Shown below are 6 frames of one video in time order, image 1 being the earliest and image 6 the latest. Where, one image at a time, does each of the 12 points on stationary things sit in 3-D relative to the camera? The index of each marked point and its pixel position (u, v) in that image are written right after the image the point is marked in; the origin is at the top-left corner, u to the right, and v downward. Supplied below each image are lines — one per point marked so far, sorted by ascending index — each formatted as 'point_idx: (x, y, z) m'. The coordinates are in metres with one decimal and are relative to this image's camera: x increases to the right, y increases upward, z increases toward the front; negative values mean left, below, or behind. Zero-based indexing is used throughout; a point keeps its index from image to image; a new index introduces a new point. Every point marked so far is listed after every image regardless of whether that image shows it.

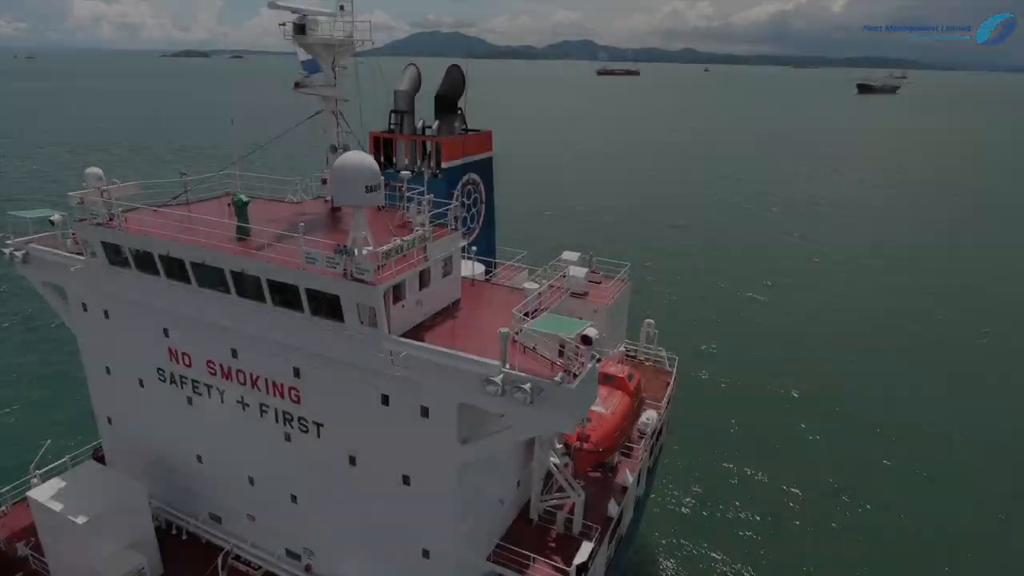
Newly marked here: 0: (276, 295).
0: (-6.0, -0.2, +17.0) m
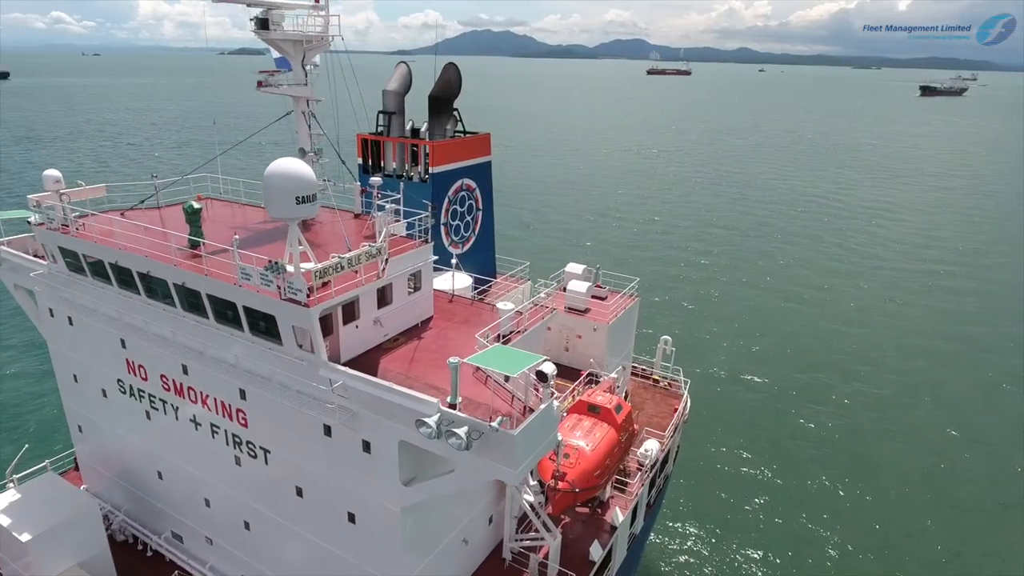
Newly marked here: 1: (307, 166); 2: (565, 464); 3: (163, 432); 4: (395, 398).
0: (-6.9, -0.6, +15.8) m
1: (-4.1, +2.4, +13.7) m
2: (+1.4, -4.7, +18.1) m
3: (-10.1, -4.1, +19.5) m
4: (-2.4, -2.2, +13.5) m
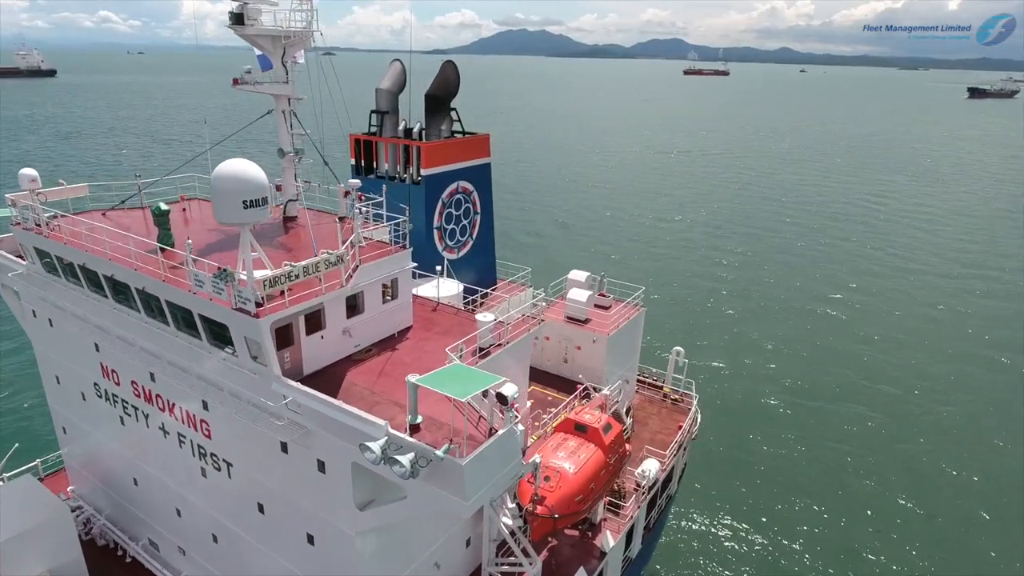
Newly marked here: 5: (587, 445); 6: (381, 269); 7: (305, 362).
0: (-7.5, -0.7, +15.1) m
1: (-4.8, +2.2, +12.9) m
2: (+0.9, -5.0, +17.0) m
3: (-10.6, -4.2, +19.0) m
4: (-3.1, -2.4, +12.6) m
5: (+2.0, -4.2, +18.1) m
6: (-3.2, +0.5, +16.6) m
7: (-4.7, -1.7, +15.2) m
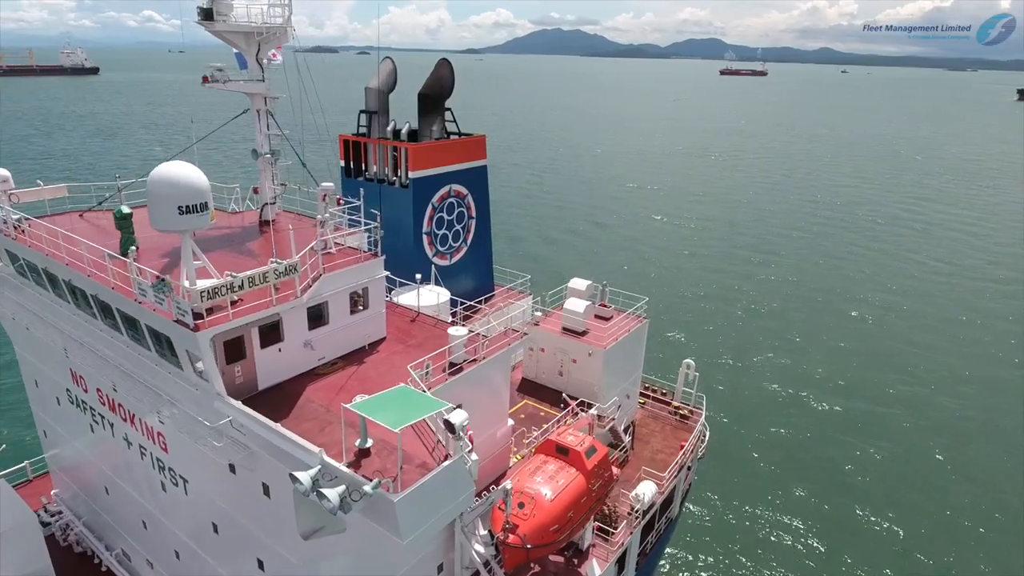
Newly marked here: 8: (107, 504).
0: (-8.1, -0.8, +14.4) m
1: (-5.5, +2.0, +12.1) m
2: (+0.2, -5.3, +15.9) m
3: (-11.1, -4.3, +18.4) m
4: (-4.0, -2.7, +11.7) m
5: (+1.4, -4.5, +16.9) m
6: (-3.8, +0.2, +15.7) m
7: (-5.4, -1.9, +14.4) m
8: (-12.0, -6.4, +19.9) m
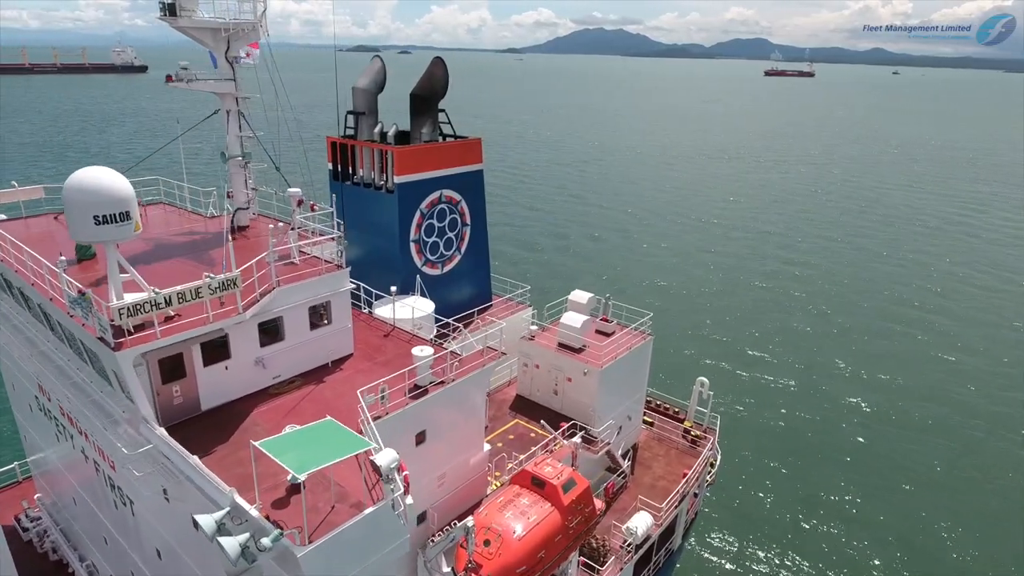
0: (-8.9, -1.0, +13.6) m
1: (-6.3, +1.7, +11.2) m
2: (-0.6, -5.7, +14.7) m
3: (-11.7, -4.4, +17.8) m
4: (-4.9, -3.0, +10.6) m
5: (+0.7, -5.0, +15.6) m
6: (-4.5, -0.1, +14.6) m
7: (-6.1, -2.2, +13.4) m
8: (-12.5, -6.5, +19.4) m
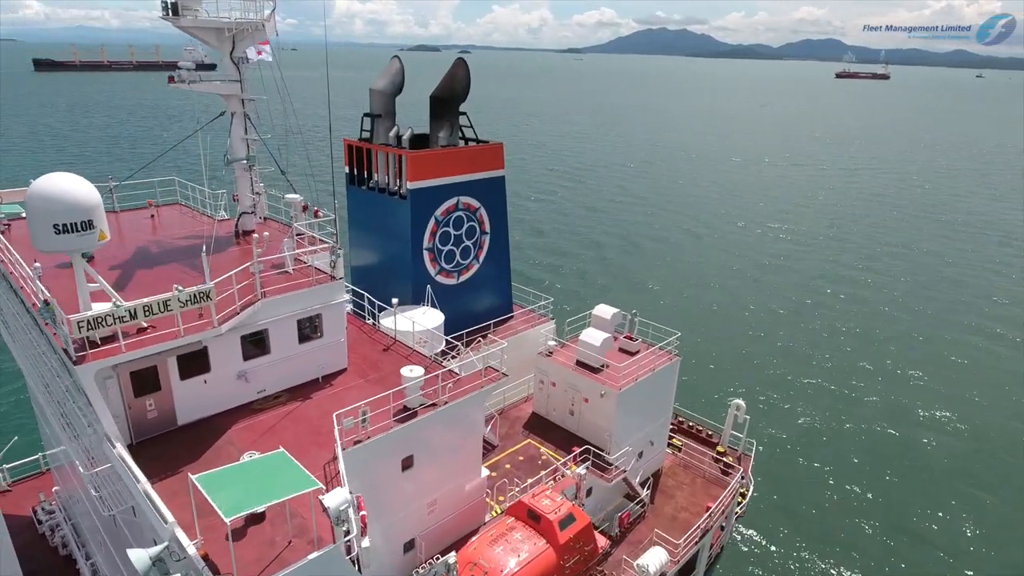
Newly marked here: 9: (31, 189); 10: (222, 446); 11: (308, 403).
0: (-9.0, -1.1, +13.3) m
1: (-6.6, +1.5, +10.7) m
2: (-0.8, -6.1, +13.7) m
3: (-11.6, -4.4, +17.8) m
4: (-5.4, -3.2, +10.1) m
5: (+0.5, -5.4, +14.5) m
6: (-4.5, -0.3, +14.0) m
7: (-6.3, -2.3, +12.9) m
8: (-12.3, -6.5, +19.4) m
9: (-7.4, +1.5, +10.3) m
10: (-5.4, -2.9, +12.5) m
11: (-4.3, -2.4, +14.1) m
